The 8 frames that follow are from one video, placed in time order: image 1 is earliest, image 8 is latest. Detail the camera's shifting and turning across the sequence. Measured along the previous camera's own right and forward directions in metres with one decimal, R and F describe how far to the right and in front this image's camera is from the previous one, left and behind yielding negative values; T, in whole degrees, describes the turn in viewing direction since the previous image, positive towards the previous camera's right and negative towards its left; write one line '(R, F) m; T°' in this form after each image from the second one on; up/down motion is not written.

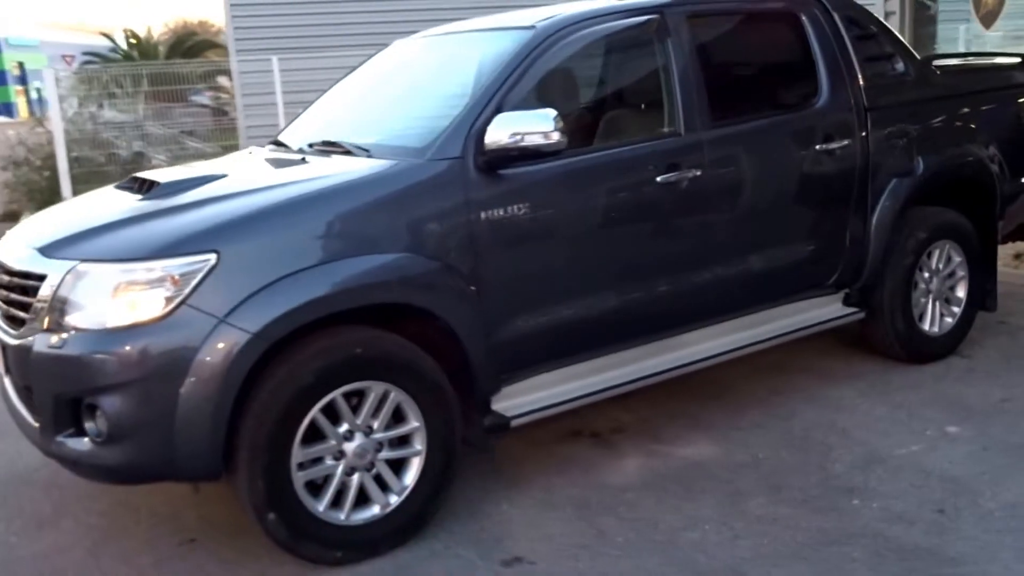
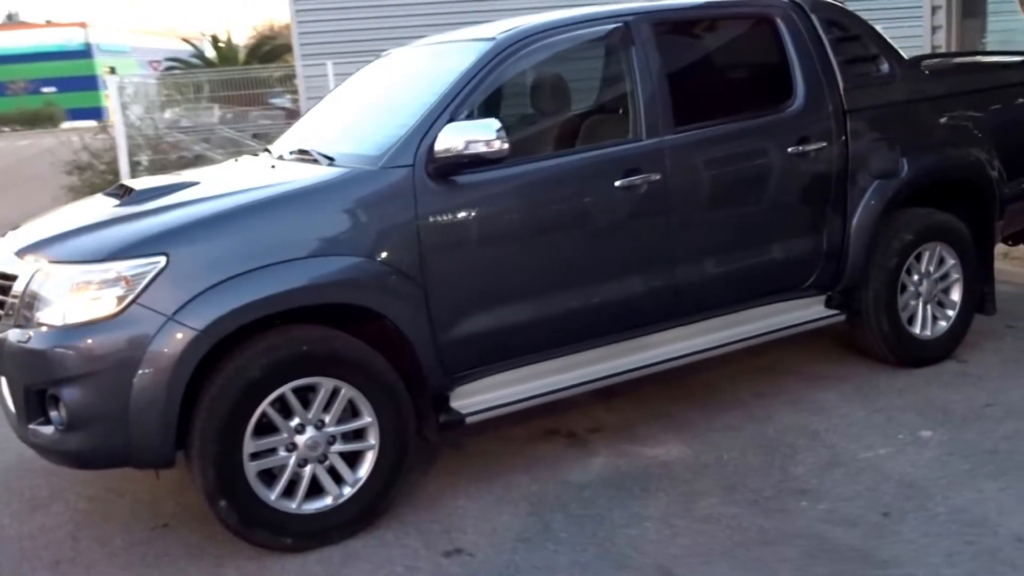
(+0.6, -0.1) m; -5°
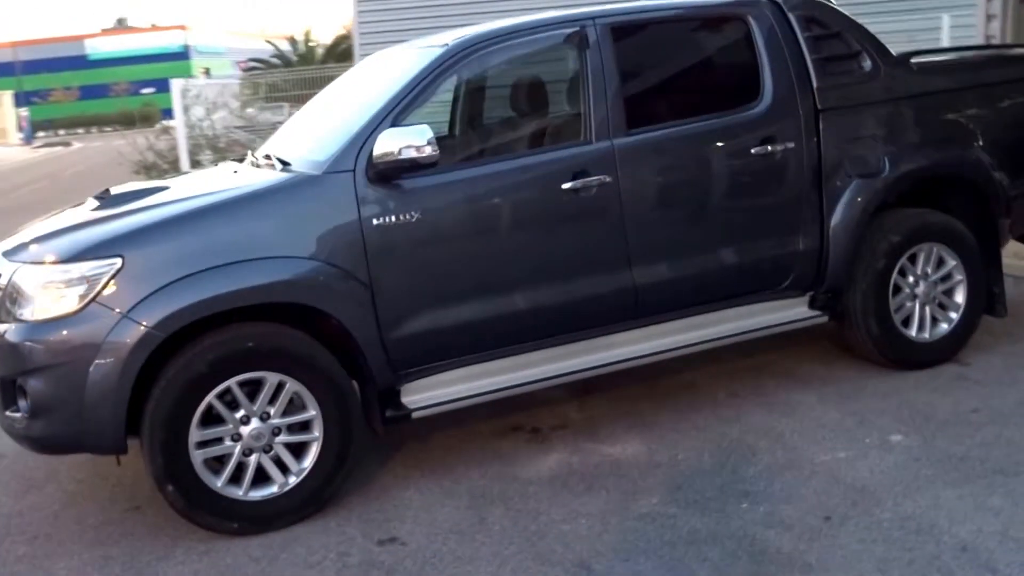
(+0.7, -0.1) m; -6°
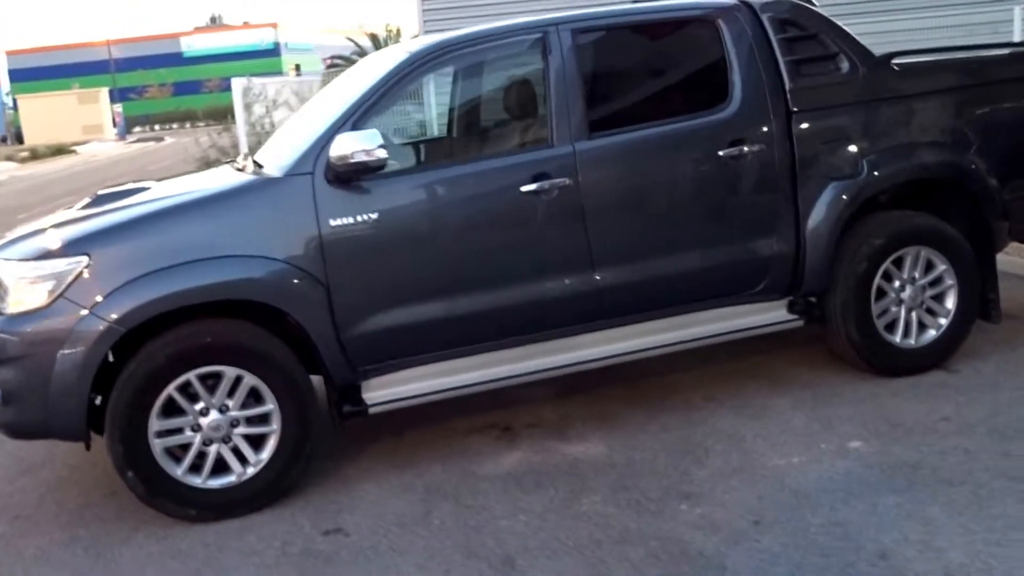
(+0.7, -0.1) m; -6°
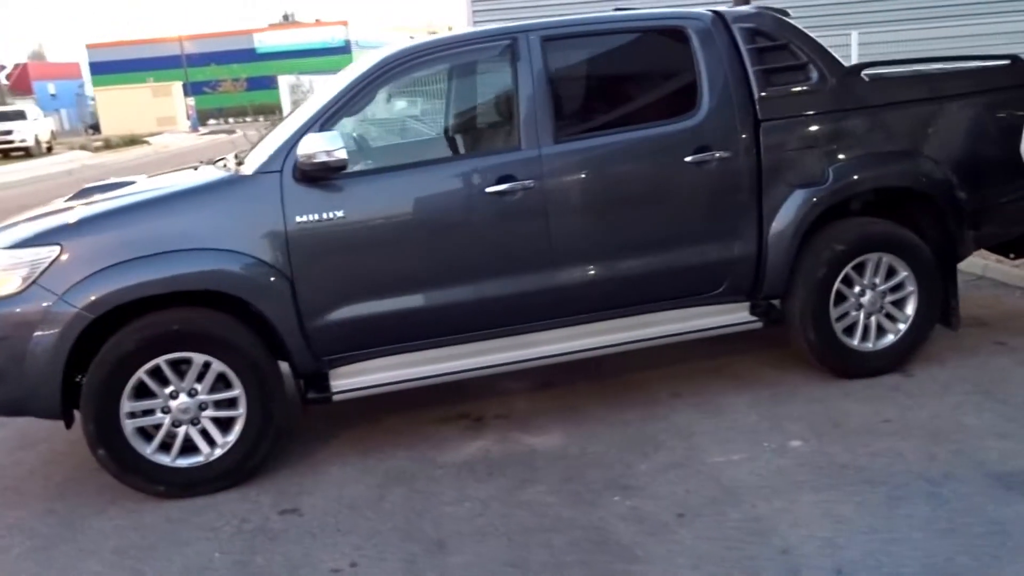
(+0.6, -0.2) m; -5°
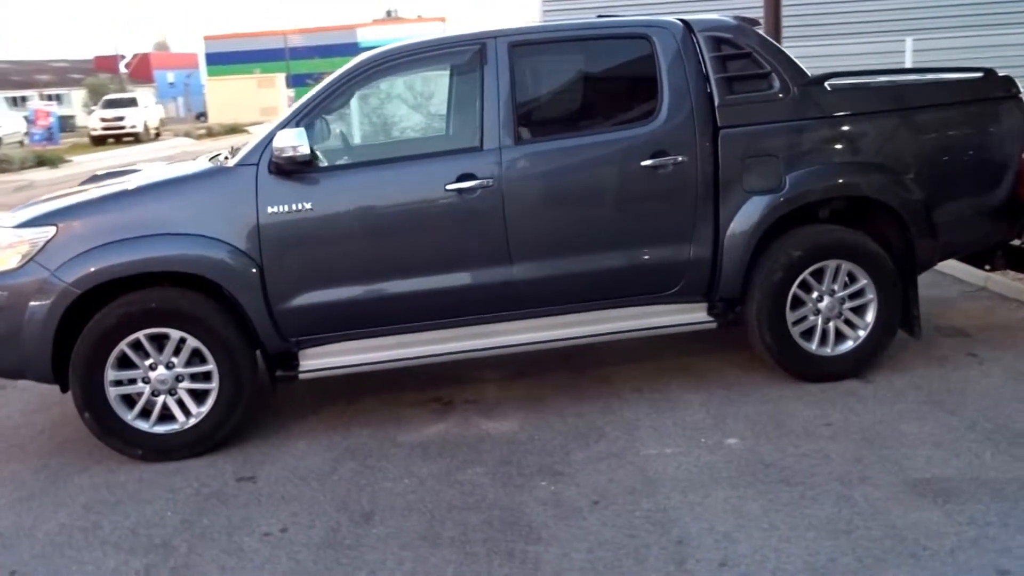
(+0.8, -0.2) m; -7°
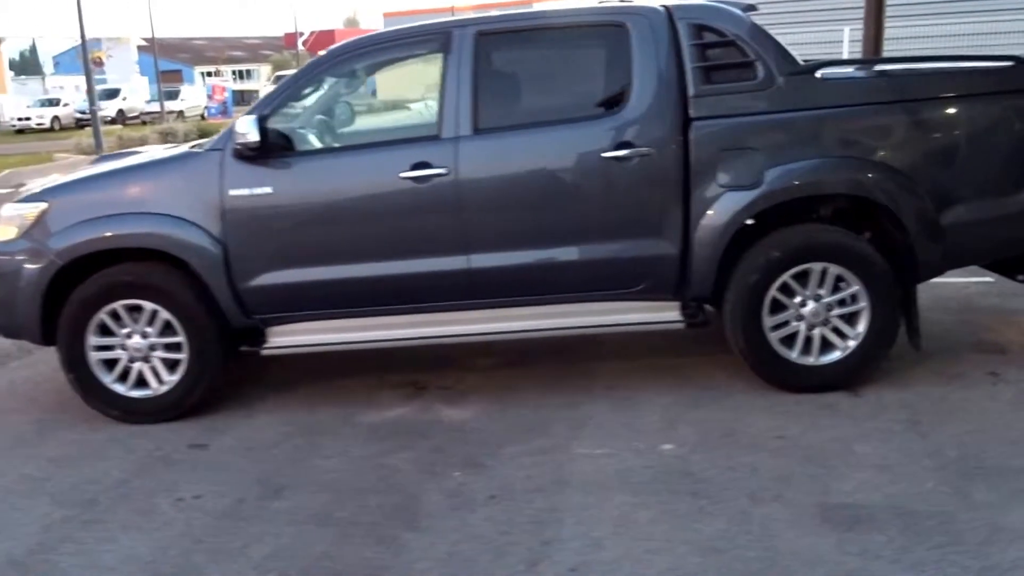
(+1.3, +0.2) m; -12°
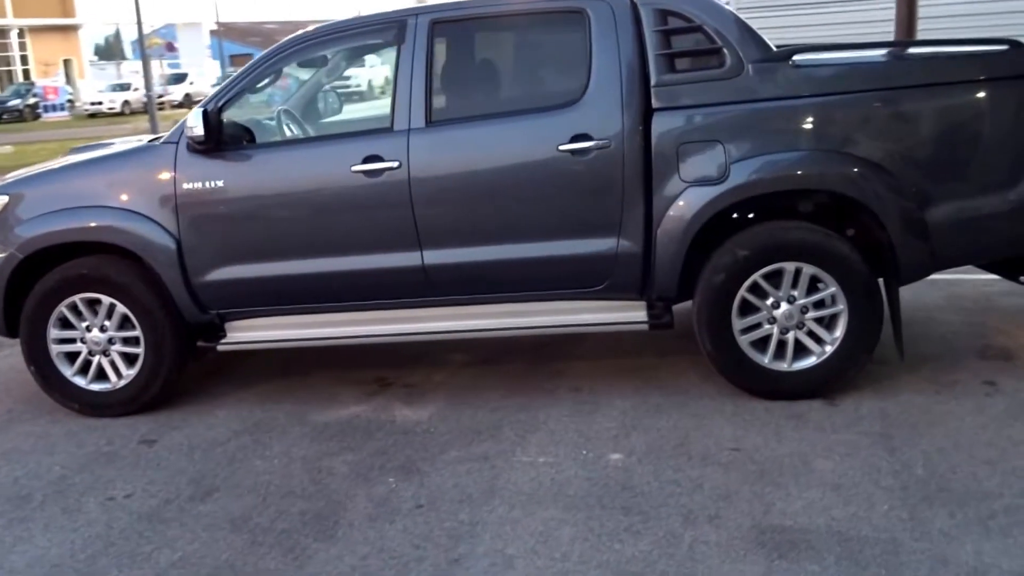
(+0.7, +0.3) m; -5°
